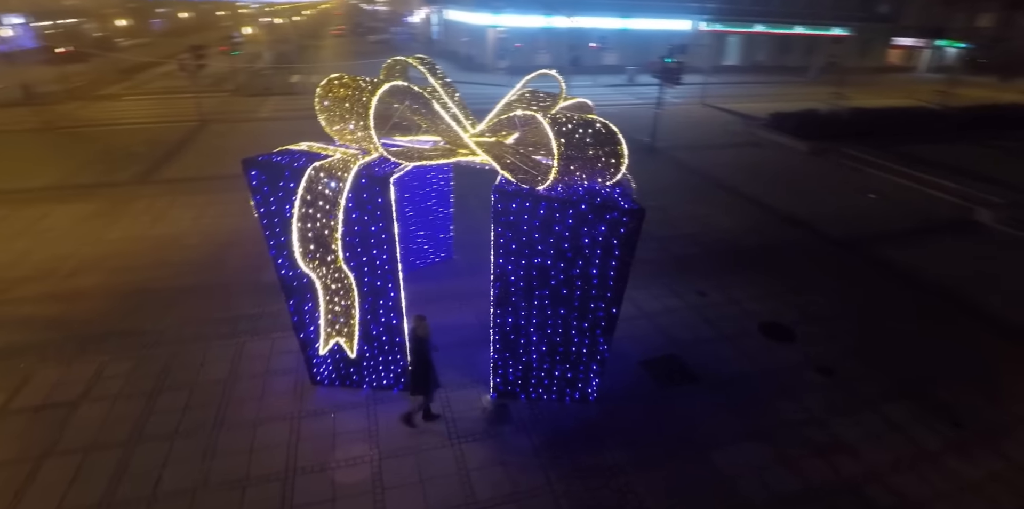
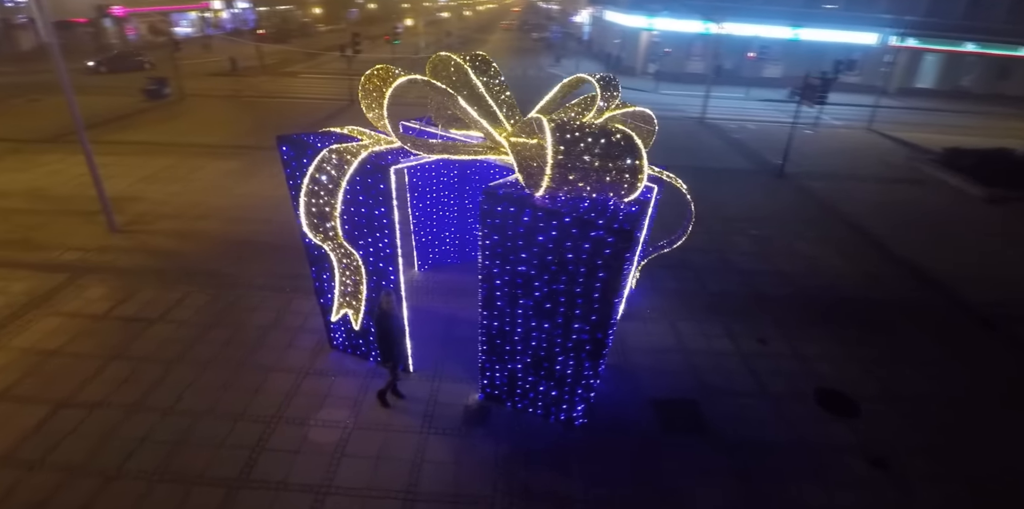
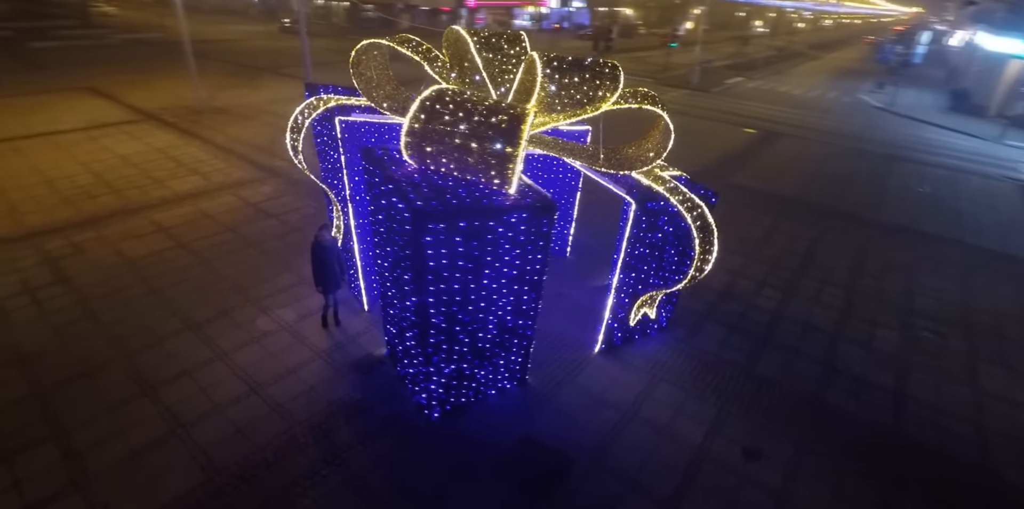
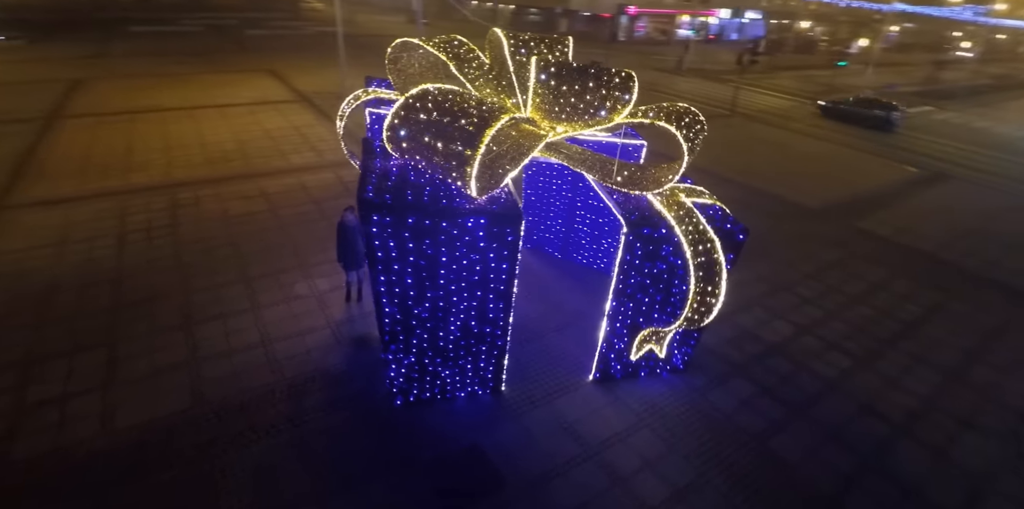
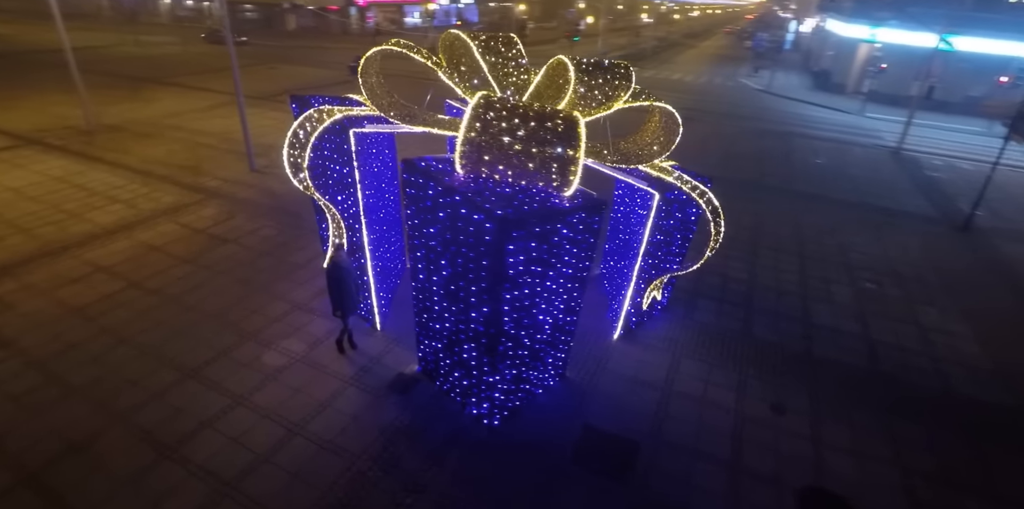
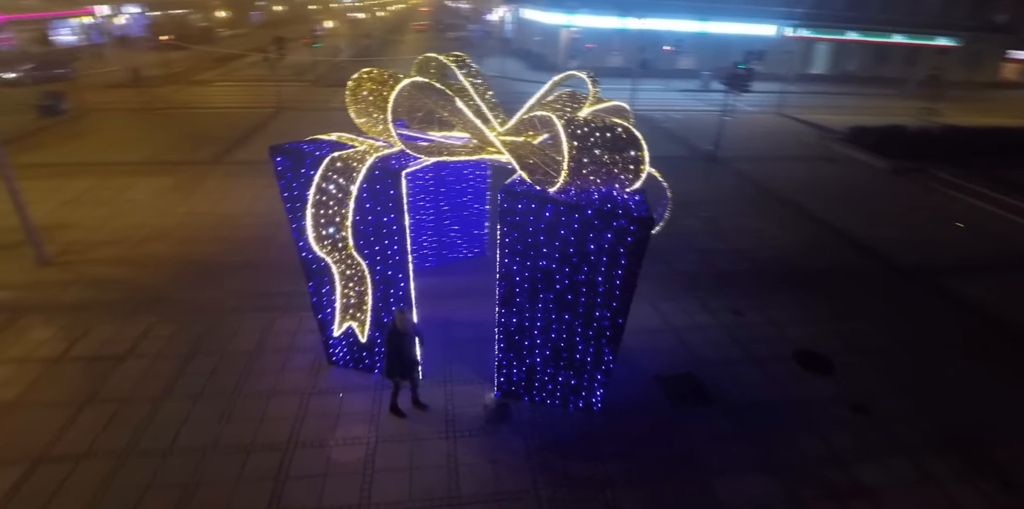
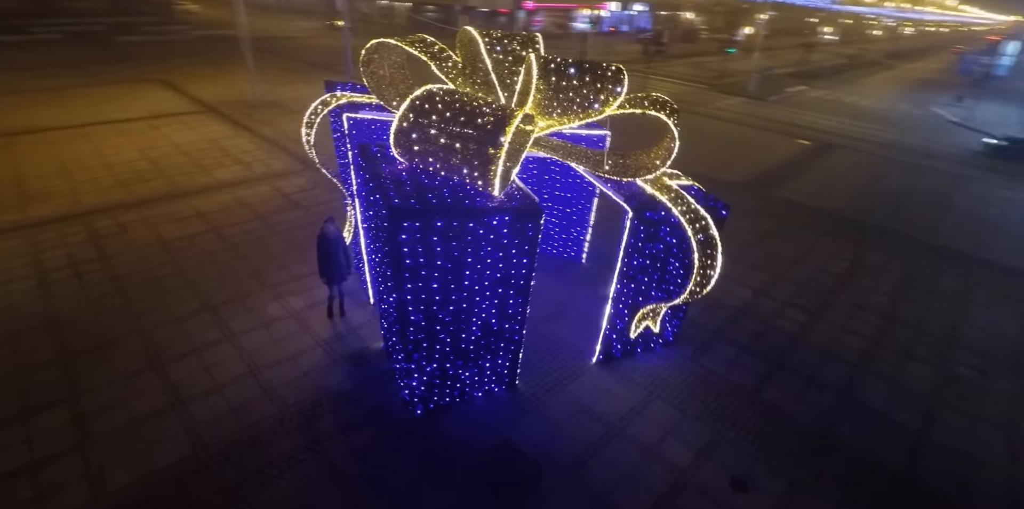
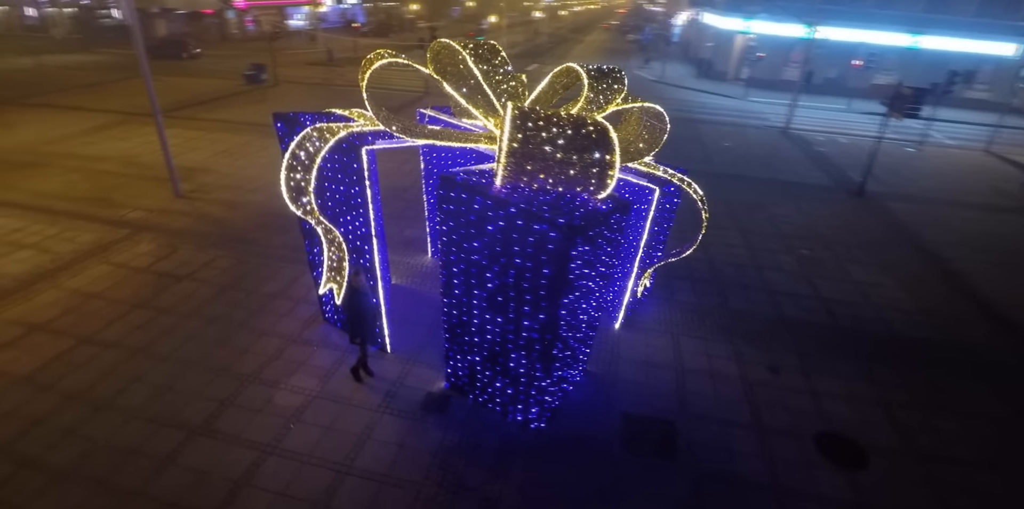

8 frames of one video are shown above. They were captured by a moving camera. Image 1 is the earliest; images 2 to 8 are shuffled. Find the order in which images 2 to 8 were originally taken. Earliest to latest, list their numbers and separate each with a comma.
6, 2, 8, 5, 3, 7, 4
